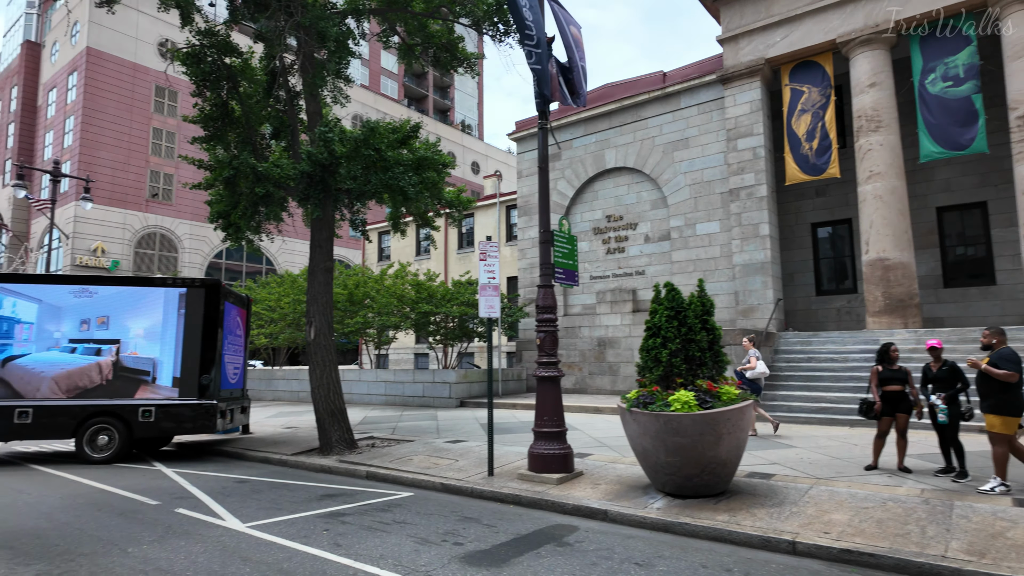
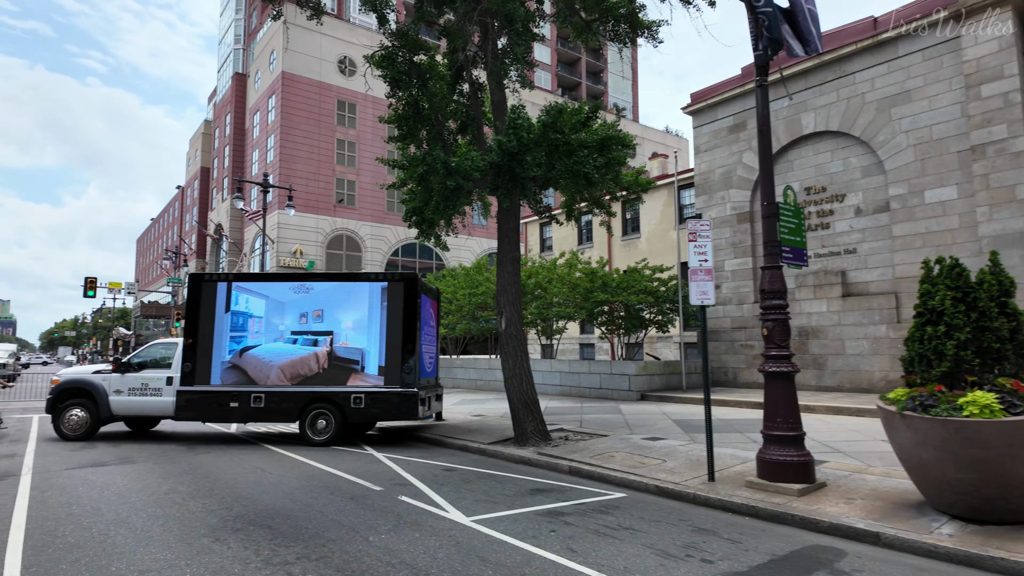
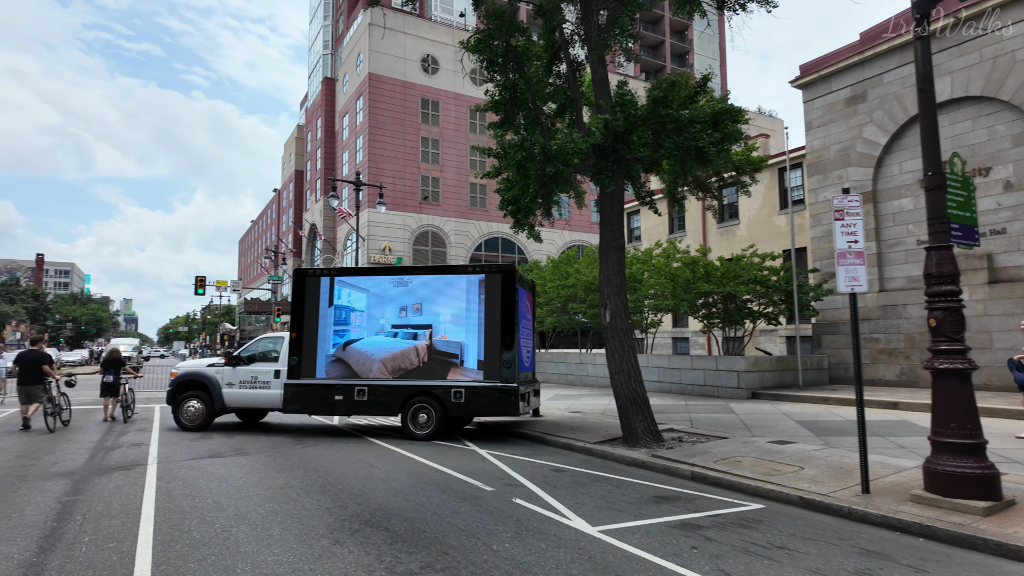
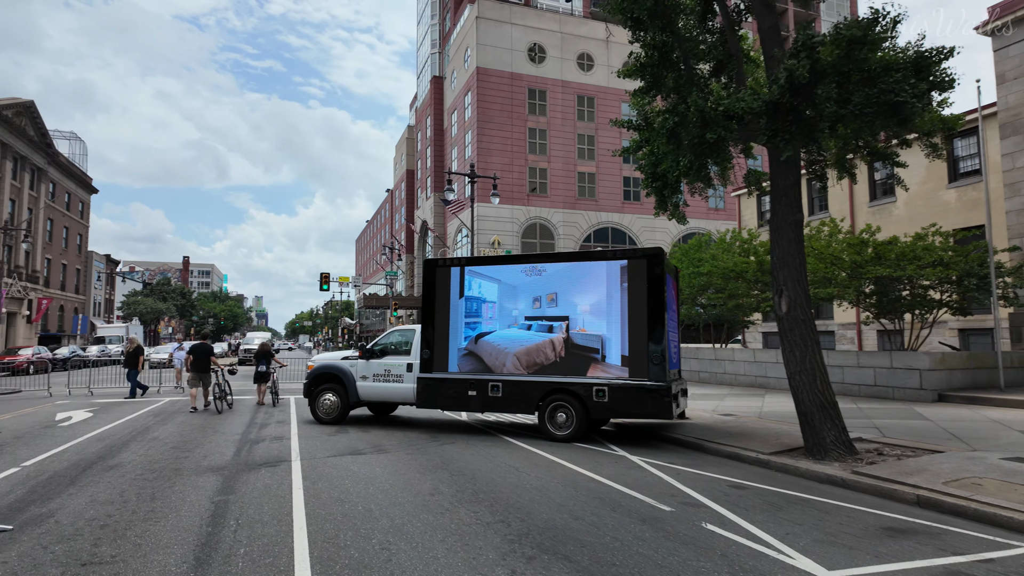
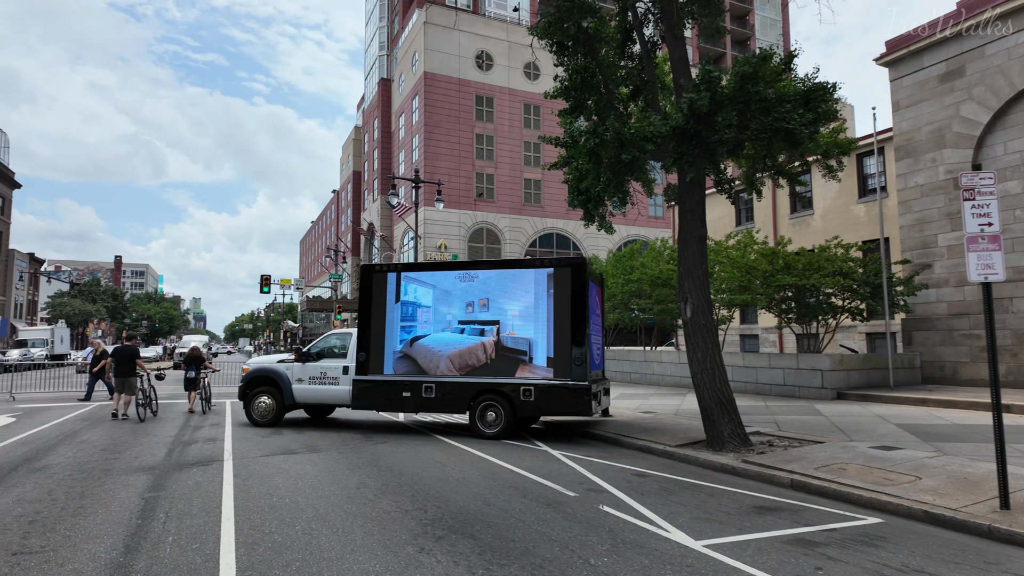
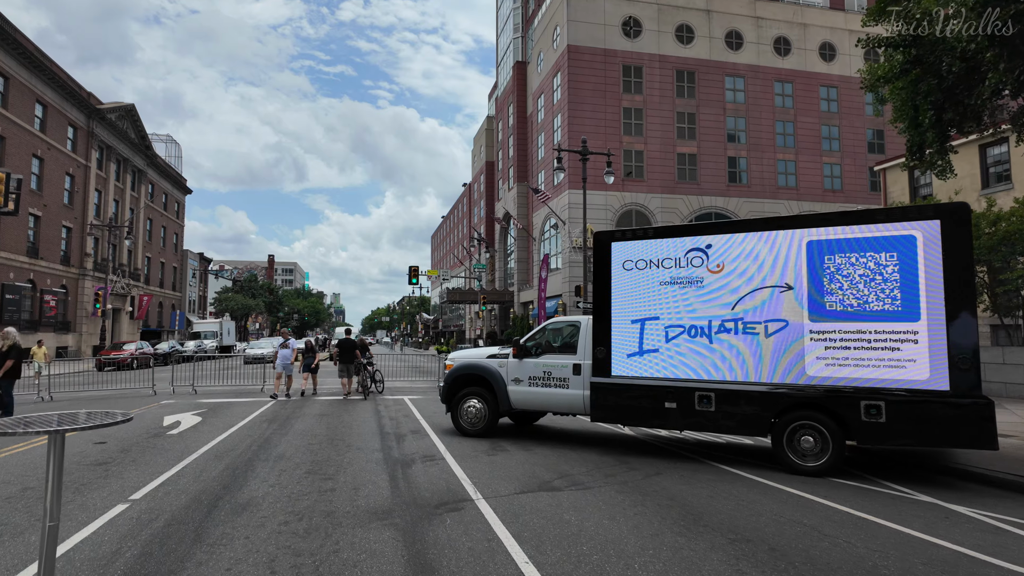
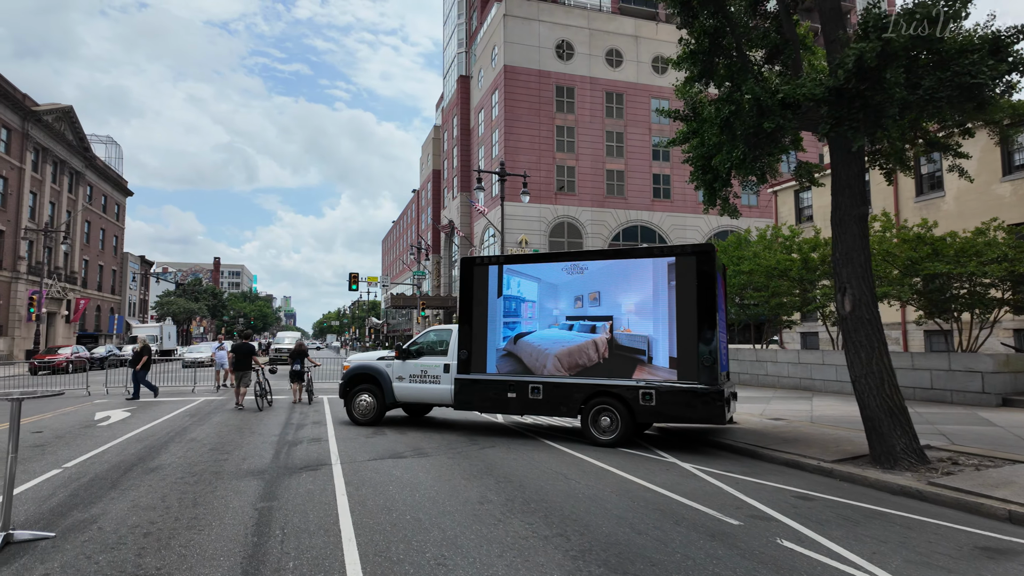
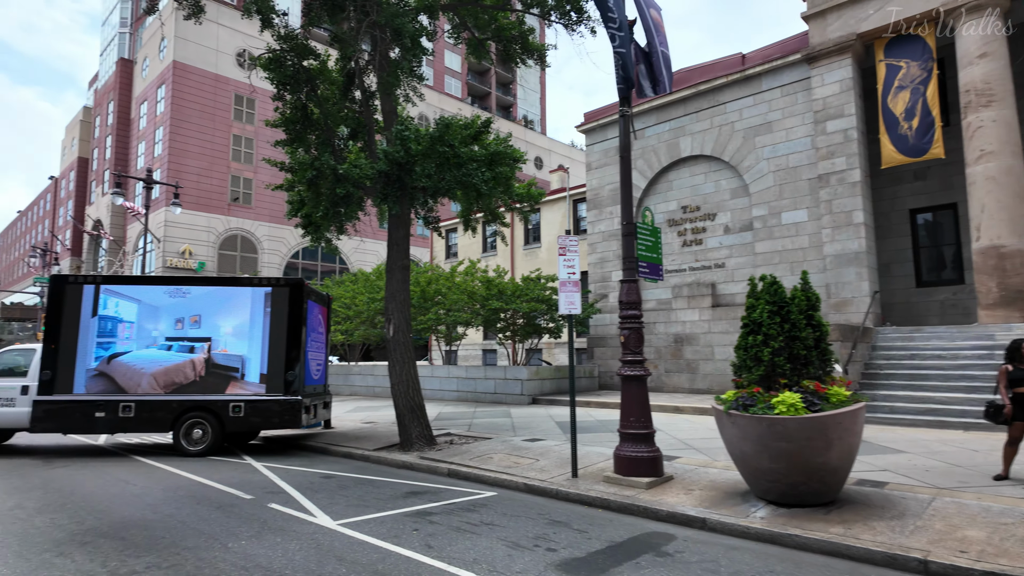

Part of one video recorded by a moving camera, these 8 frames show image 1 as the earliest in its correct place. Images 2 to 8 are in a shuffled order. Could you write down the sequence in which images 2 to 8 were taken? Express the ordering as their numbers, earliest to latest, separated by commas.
8, 2, 3, 5, 4, 7, 6
